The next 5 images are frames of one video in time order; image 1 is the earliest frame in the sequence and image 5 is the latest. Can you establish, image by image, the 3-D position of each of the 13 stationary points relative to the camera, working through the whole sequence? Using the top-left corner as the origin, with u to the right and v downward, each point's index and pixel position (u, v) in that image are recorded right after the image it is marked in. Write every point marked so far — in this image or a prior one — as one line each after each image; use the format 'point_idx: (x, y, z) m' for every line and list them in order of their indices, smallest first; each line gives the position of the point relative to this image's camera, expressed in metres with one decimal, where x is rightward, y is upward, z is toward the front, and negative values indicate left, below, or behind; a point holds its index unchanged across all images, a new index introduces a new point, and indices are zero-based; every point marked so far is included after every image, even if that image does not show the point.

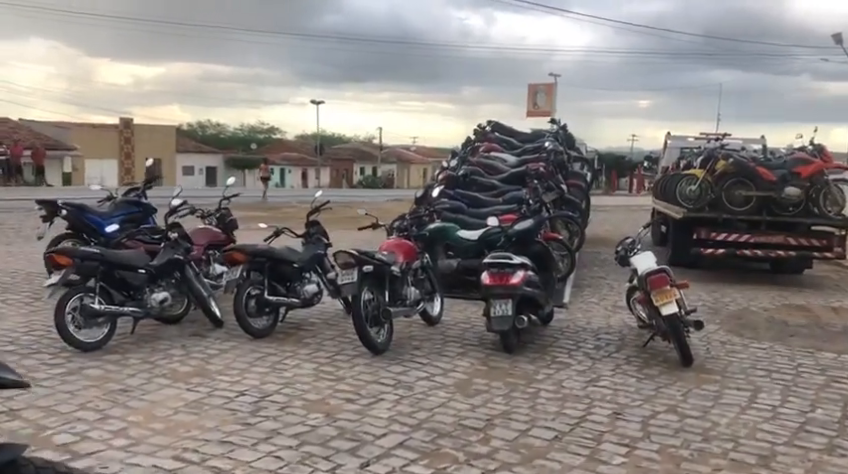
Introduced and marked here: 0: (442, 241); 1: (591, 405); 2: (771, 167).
0: (+0.2, 0.0, +9.0) m
1: (+1.1, -1.1, +5.5) m
2: (+4.8, +1.0, +11.9) m
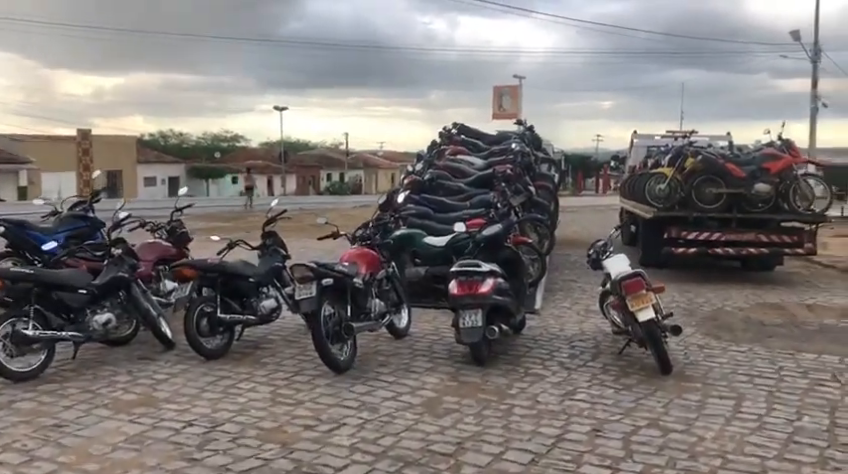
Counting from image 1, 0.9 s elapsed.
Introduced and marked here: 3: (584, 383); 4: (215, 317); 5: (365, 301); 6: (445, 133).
0: (-0.1, -0.1, +8.6) m
1: (+0.9, -1.1, +5.2) m
2: (+4.3, +1.0, +11.7) m
3: (+1.2, -1.1, +6.2) m
4: (-1.6, -0.6, +6.4) m
5: (-0.4, -0.5, +6.5) m
6: (+0.4, +1.8, +15.0) m
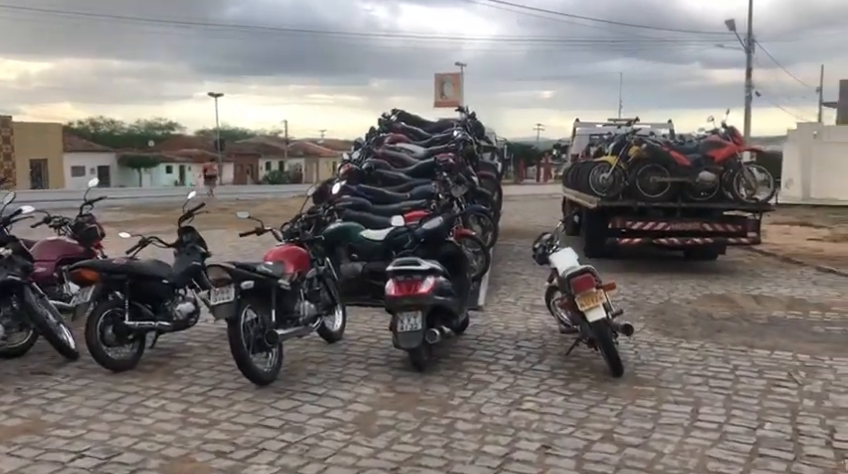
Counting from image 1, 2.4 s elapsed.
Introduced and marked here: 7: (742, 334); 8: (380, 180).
0: (-0.7, -0.1, +8.0) m
1: (+0.5, -1.1, +4.7) m
2: (+3.5, +1.1, +11.4) m
3: (+0.7, -1.0, +5.7) m
4: (-2.0, -0.6, +5.7) m
5: (-0.9, -0.5, +5.9) m
6: (-0.7, +2.0, +14.4) m
7: (+2.9, -0.9, +7.9) m
8: (-0.6, +0.7, +11.0) m
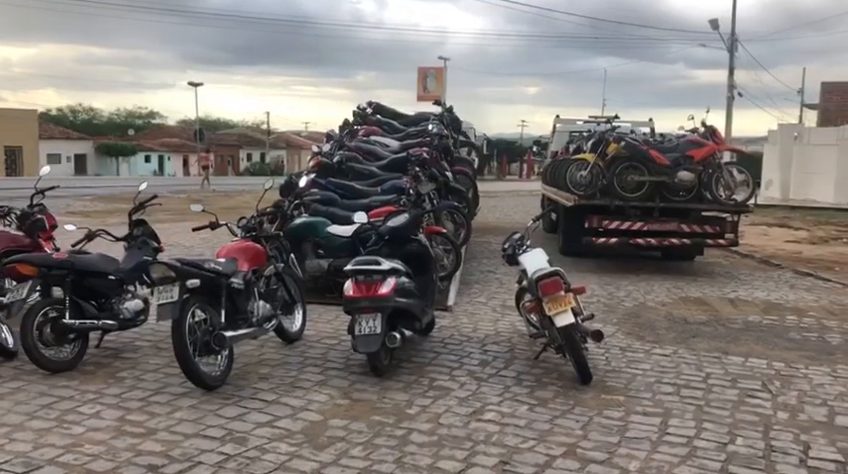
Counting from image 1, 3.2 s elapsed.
0: (-1.0, 0.0, +7.7) m
1: (+0.3, -1.1, +4.4) m
2: (+3.1, +1.1, +11.2) m
3: (+0.5, -1.0, +5.4) m
4: (-2.3, -0.5, +5.4) m
5: (-1.2, -0.4, +5.6) m
6: (-1.1, +2.0, +14.1) m
7: (+2.6, -0.9, +7.7) m
8: (-0.9, +0.8, +10.7) m
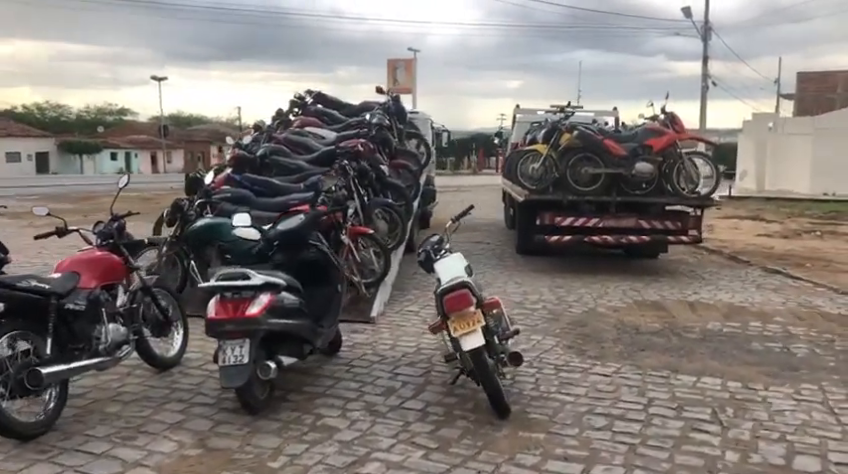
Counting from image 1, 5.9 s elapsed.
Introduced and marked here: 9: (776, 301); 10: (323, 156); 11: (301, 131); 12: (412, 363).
0: (-1.7, -0.1, +6.7) m
1: (-0.4, -1.2, +3.5) m
2: (+2.3, +1.2, +10.3) m
3: (-0.2, -1.1, +4.5) m
4: (-2.9, -0.6, +4.4) m
5: (-1.8, -0.5, +4.7) m
6: (-1.9, +2.0, +13.1) m
7: (+1.9, -0.9, +6.8) m
8: (-1.7, +0.8, +9.7) m
9: (+4.0, -0.7, +9.9) m
10: (-1.2, +0.9, +10.0) m
11: (-1.6, +1.4, +11.1) m
12: (-0.1, -0.9, +6.1) m
